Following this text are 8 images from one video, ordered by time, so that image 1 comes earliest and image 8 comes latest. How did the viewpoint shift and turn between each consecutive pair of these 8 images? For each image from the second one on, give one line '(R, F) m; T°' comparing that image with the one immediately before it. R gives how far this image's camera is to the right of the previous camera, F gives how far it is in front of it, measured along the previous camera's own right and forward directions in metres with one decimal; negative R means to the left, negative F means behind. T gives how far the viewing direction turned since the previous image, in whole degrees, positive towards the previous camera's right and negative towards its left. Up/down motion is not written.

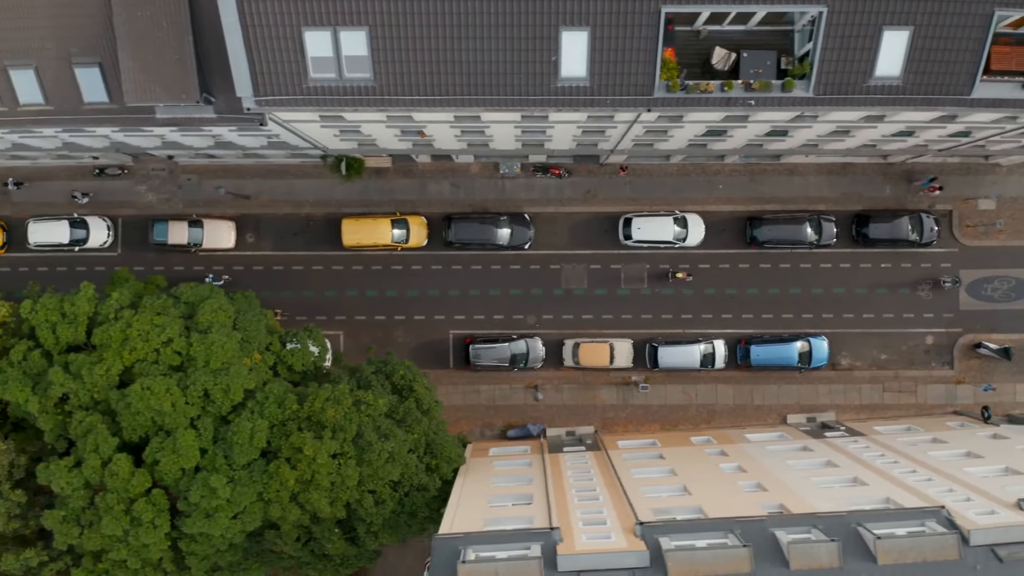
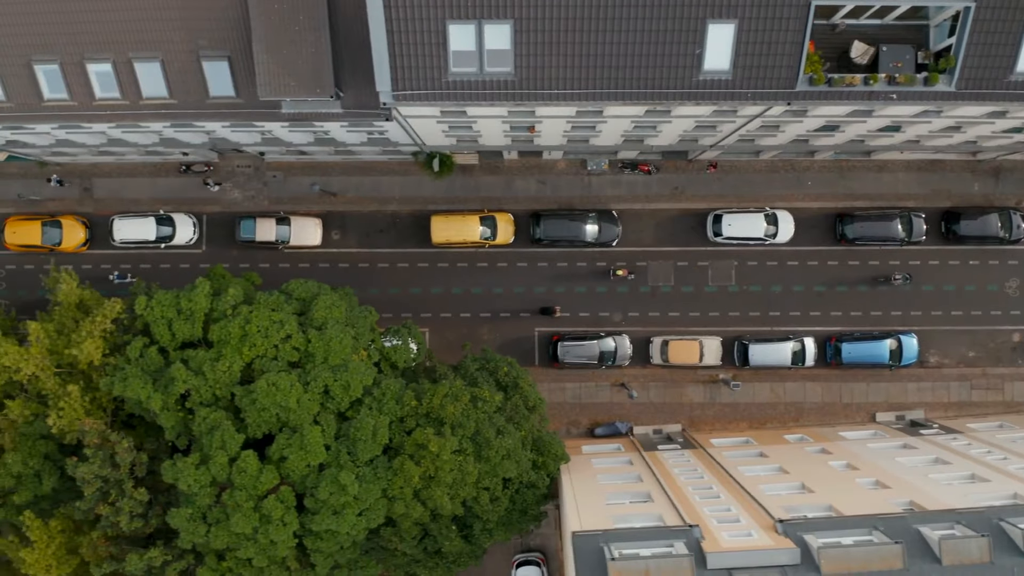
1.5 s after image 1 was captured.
(-6.0, +0.3) m; 0°
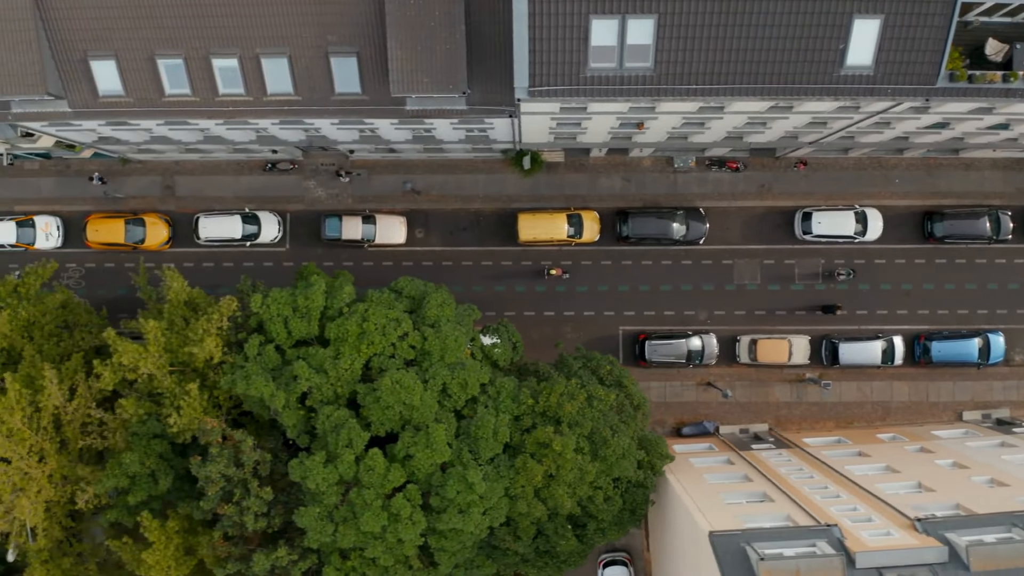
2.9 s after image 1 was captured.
(-5.9, +0.3) m; 0°
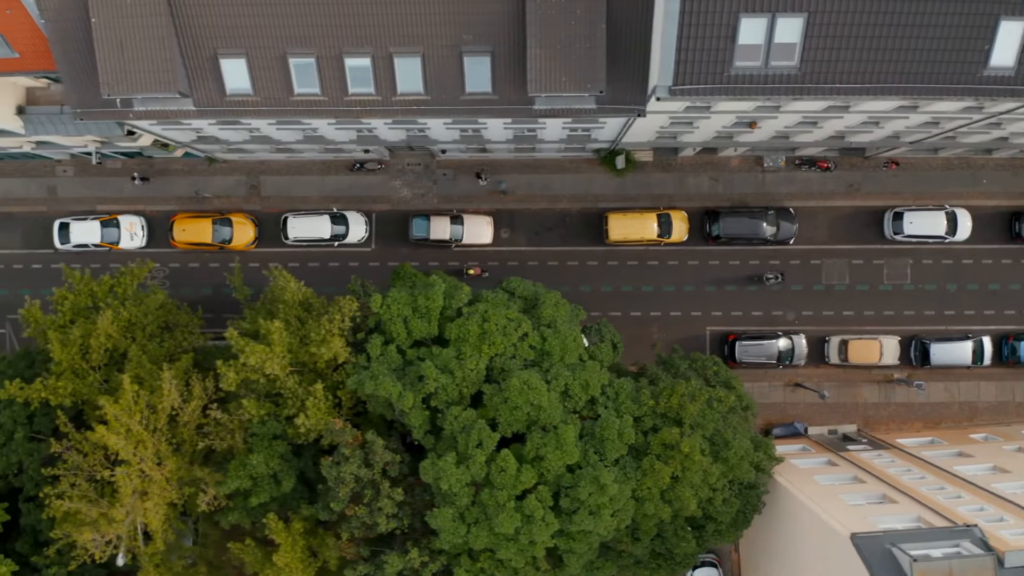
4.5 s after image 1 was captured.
(-6.0, +0.2) m; 0°
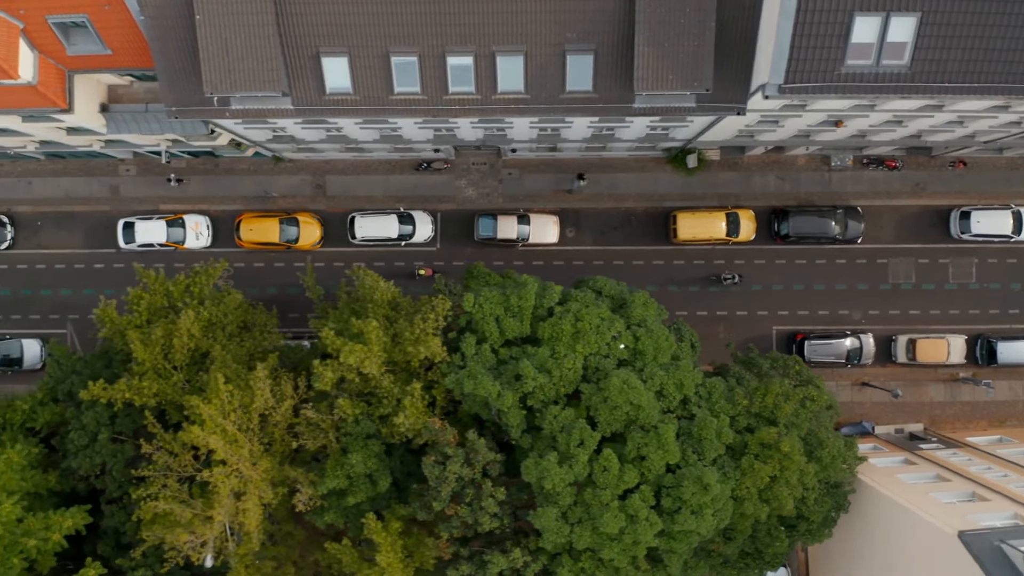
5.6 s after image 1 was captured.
(-4.7, +0.1) m; 0°
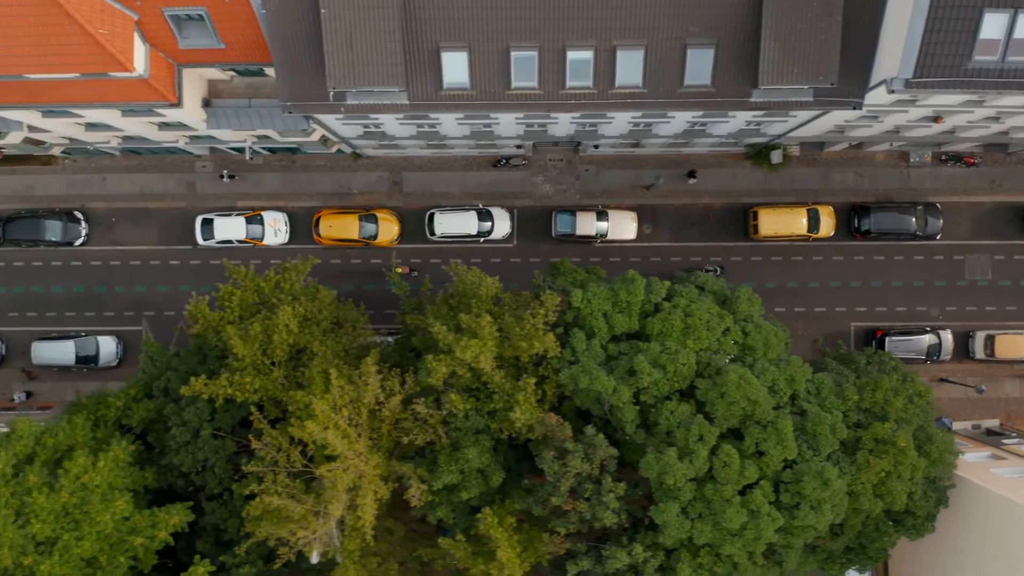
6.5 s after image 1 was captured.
(-5.4, +0.1) m; 0°
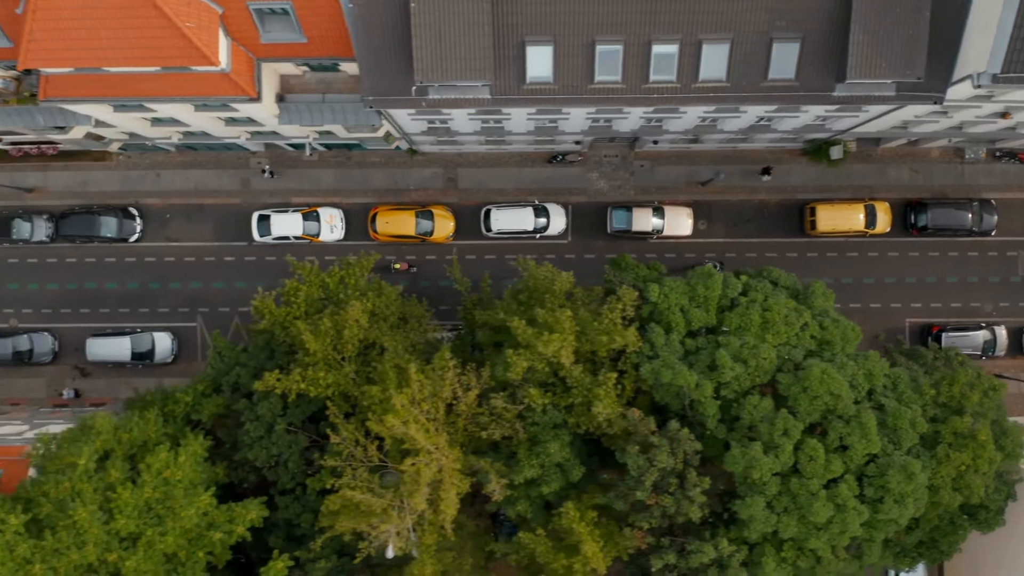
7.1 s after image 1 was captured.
(-3.8, 0.0) m; 0°
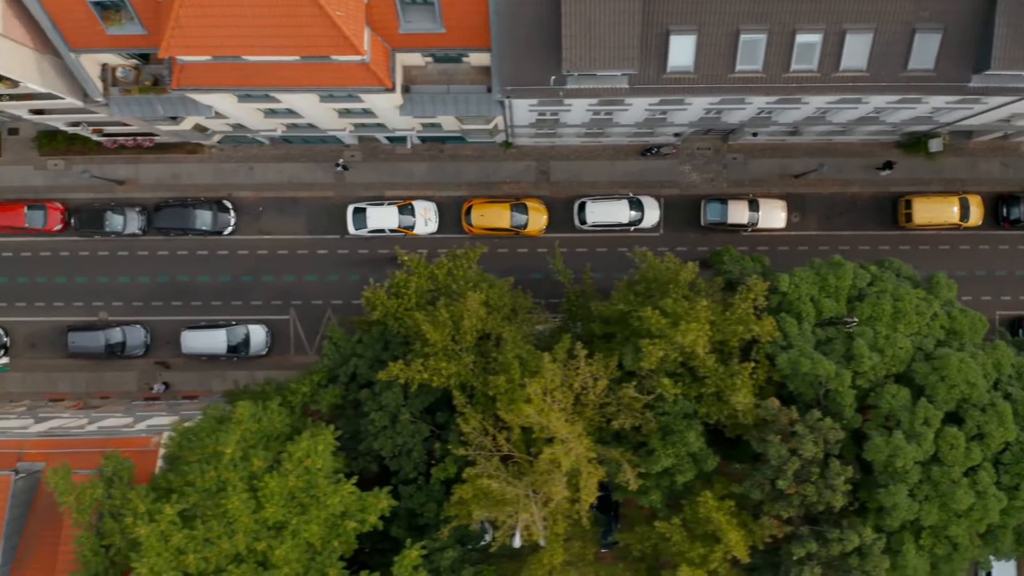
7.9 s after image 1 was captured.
(-6.4, -0.1) m; 0°
